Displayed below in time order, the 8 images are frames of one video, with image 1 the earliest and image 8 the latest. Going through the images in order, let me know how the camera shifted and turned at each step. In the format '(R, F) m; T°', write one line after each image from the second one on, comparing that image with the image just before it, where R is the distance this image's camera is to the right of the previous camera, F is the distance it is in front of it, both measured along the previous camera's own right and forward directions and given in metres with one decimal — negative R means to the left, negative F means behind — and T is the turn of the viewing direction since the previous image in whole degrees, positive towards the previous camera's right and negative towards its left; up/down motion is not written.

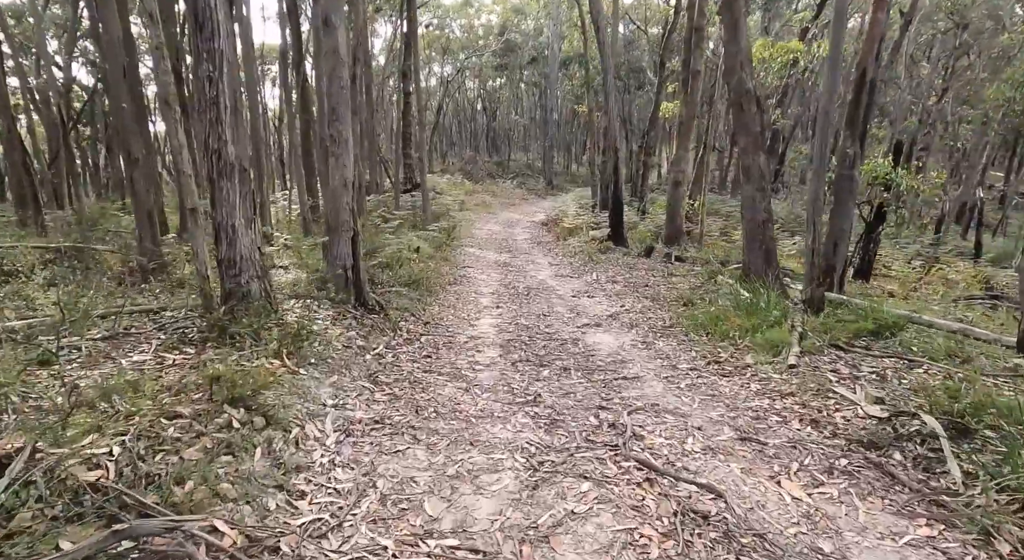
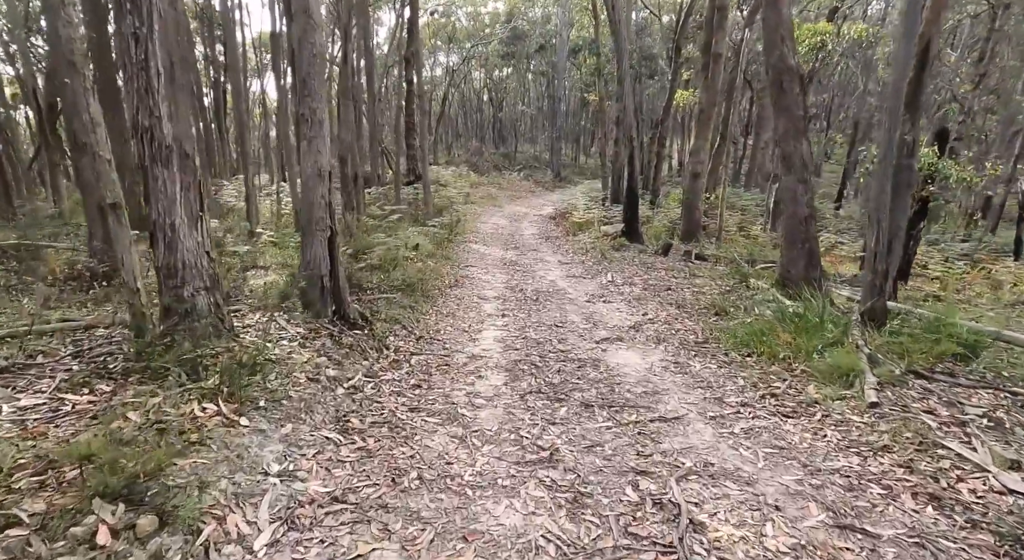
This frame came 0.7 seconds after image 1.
(0.0, +1.1) m; -1°
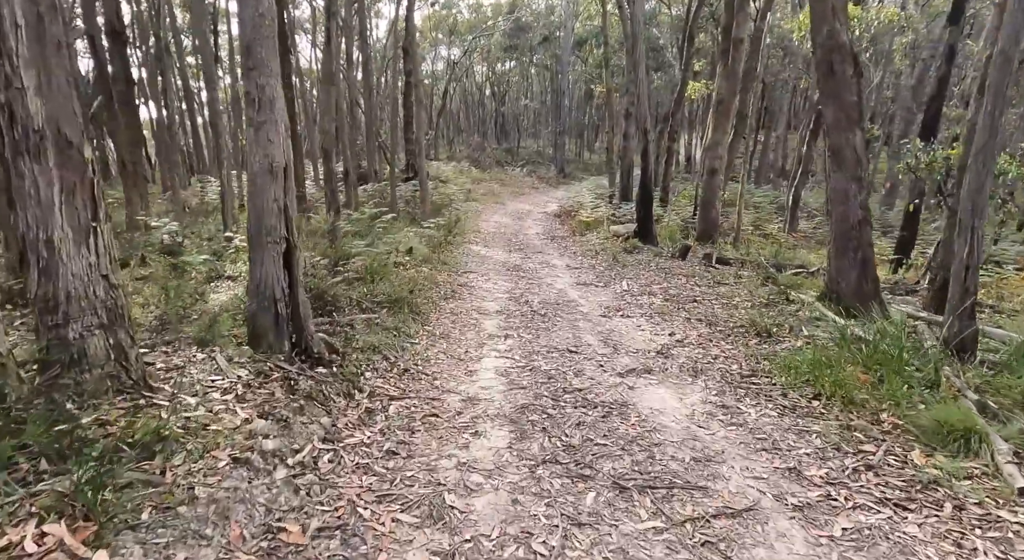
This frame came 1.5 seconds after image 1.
(0.0, +1.2) m; 0°
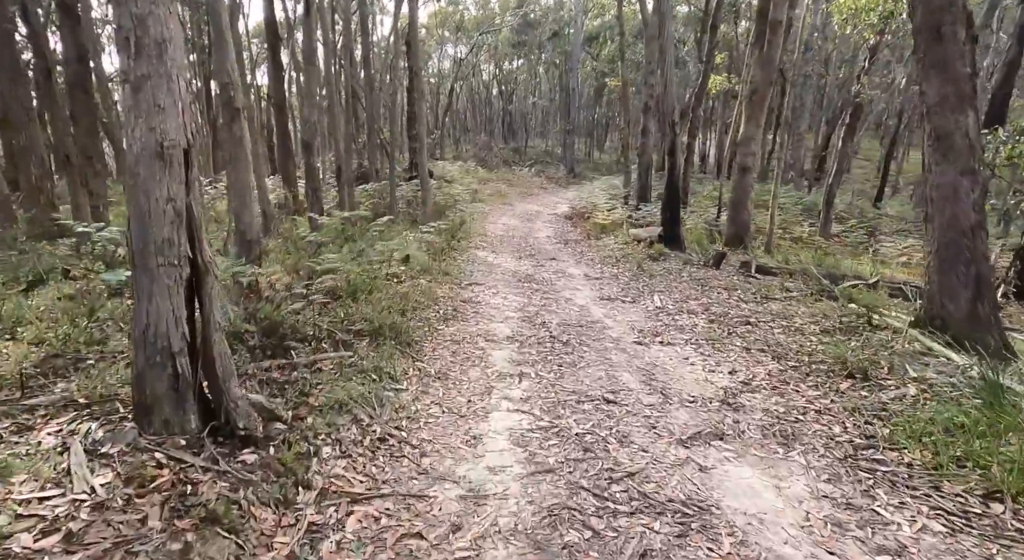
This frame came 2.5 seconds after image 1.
(-0.1, +1.6) m; -1°
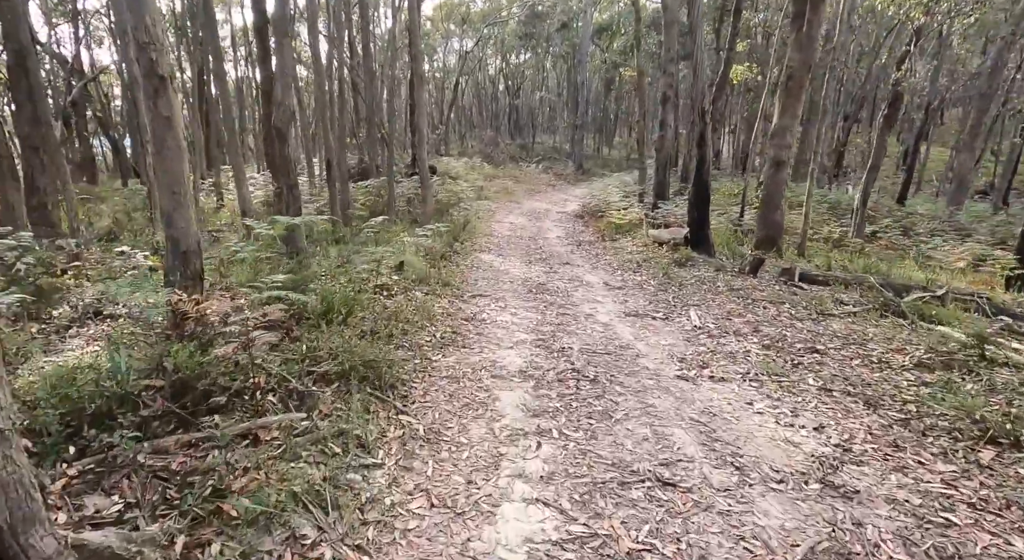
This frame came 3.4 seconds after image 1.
(-0.1, +1.4) m; -1°
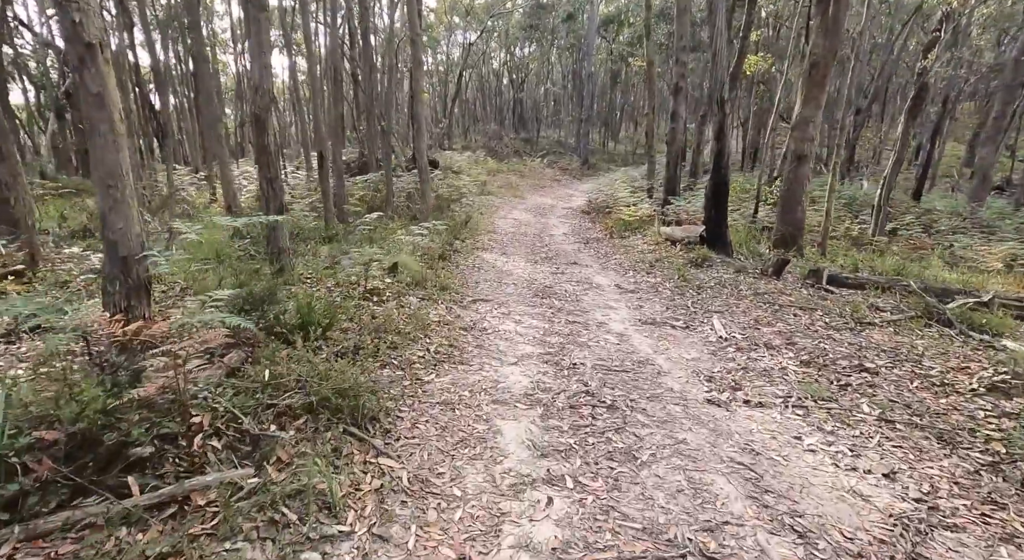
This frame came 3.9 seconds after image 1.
(0.0, +0.8) m; 0°
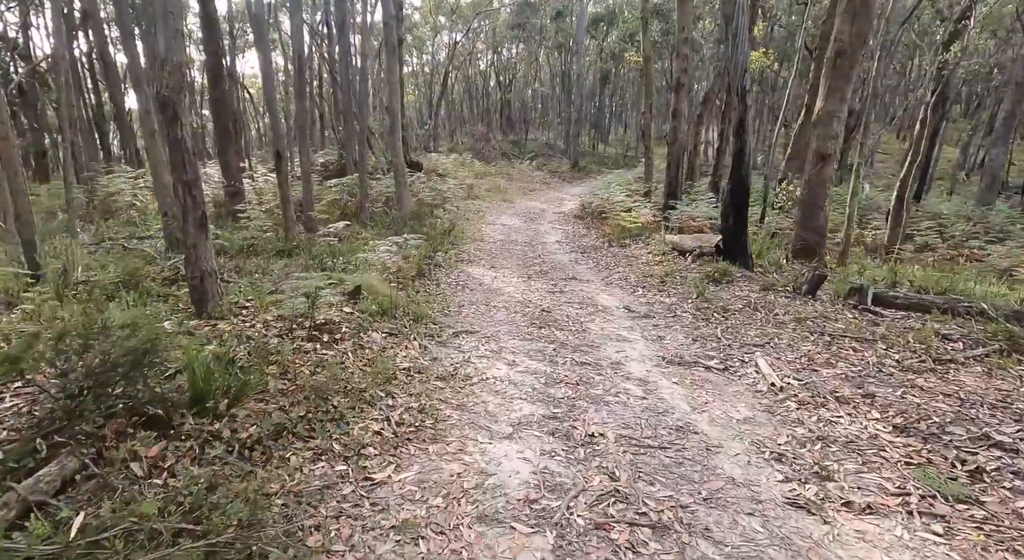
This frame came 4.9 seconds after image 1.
(0.0, +1.6) m; +1°
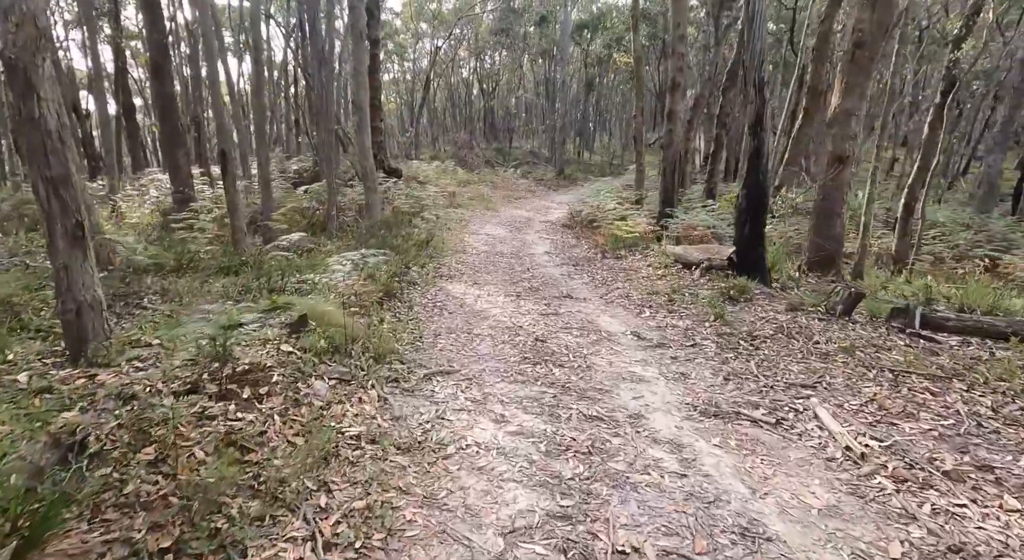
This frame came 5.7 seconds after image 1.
(0.0, +1.4) m; +2°
